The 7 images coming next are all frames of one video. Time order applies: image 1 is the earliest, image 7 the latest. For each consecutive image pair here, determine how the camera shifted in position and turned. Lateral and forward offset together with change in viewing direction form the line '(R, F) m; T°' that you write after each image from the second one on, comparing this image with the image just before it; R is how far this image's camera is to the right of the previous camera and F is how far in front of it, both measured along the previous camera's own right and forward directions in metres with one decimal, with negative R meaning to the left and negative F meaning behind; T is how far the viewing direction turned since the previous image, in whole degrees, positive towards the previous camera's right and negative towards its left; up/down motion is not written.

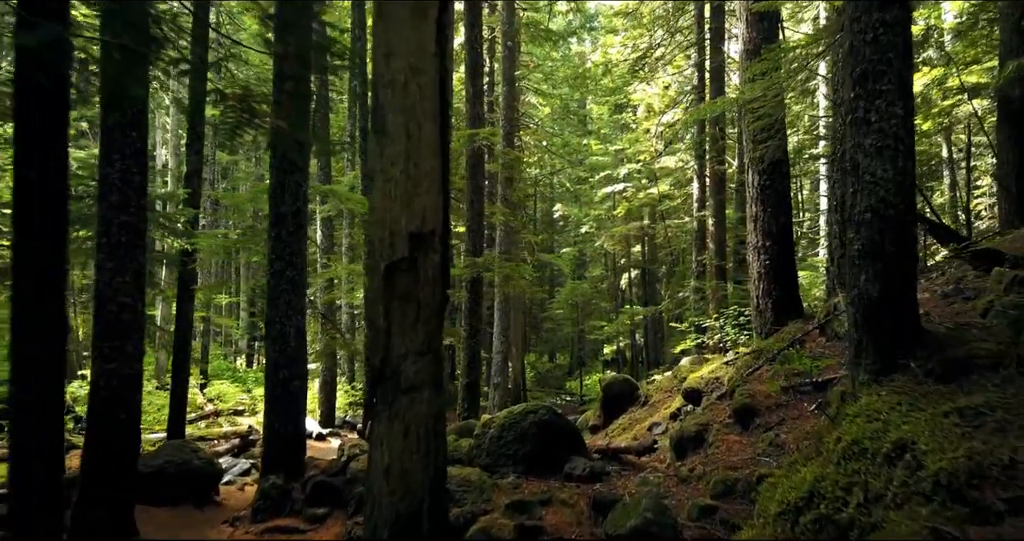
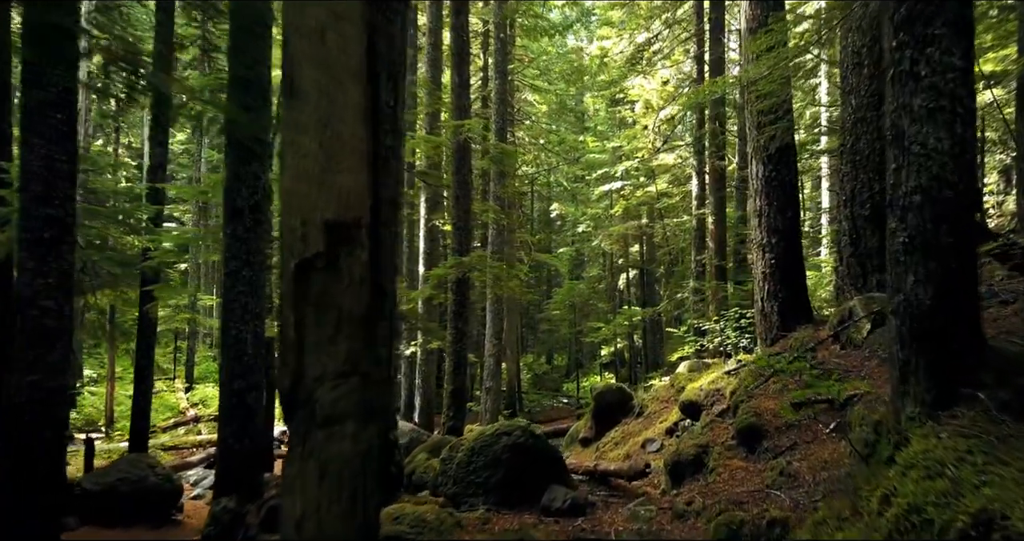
(+0.2, +0.6) m; 0°
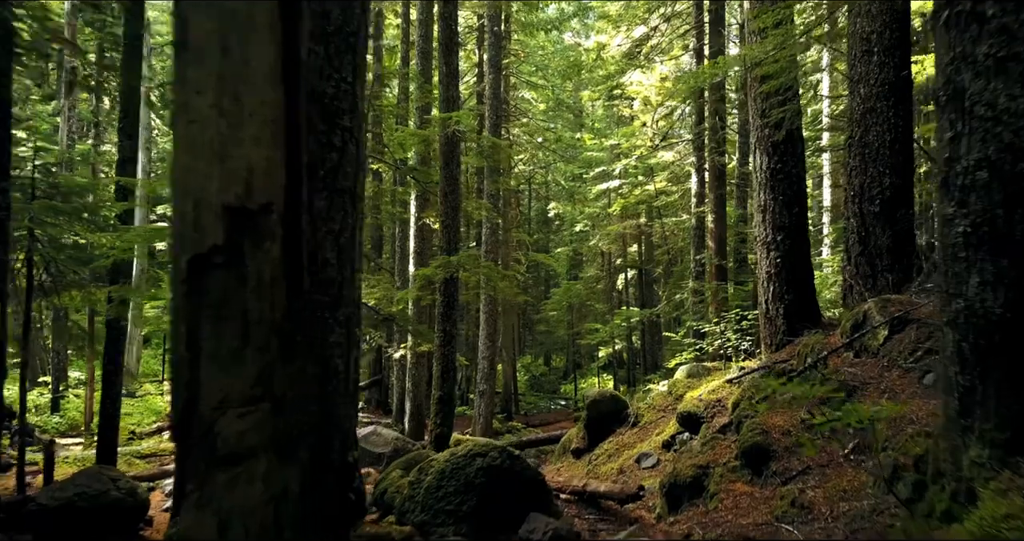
(+0.1, +0.5) m; 0°
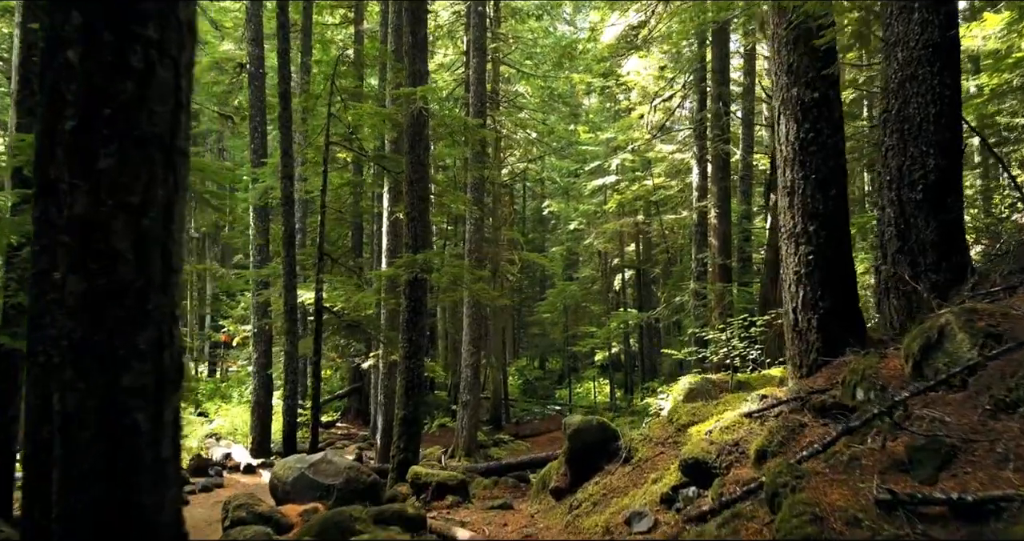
(+0.3, +1.4) m; 0°
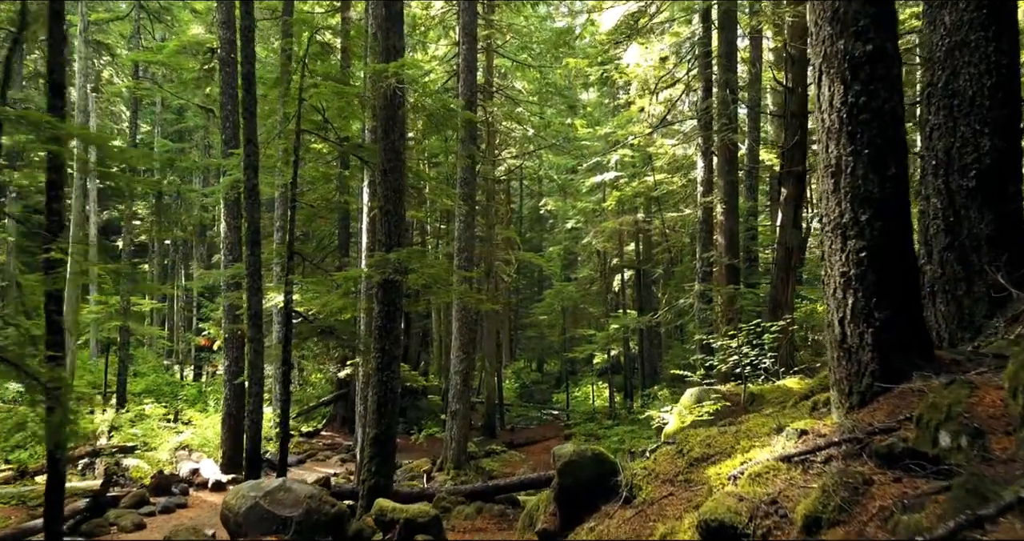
(+0.2, +1.0) m; 0°
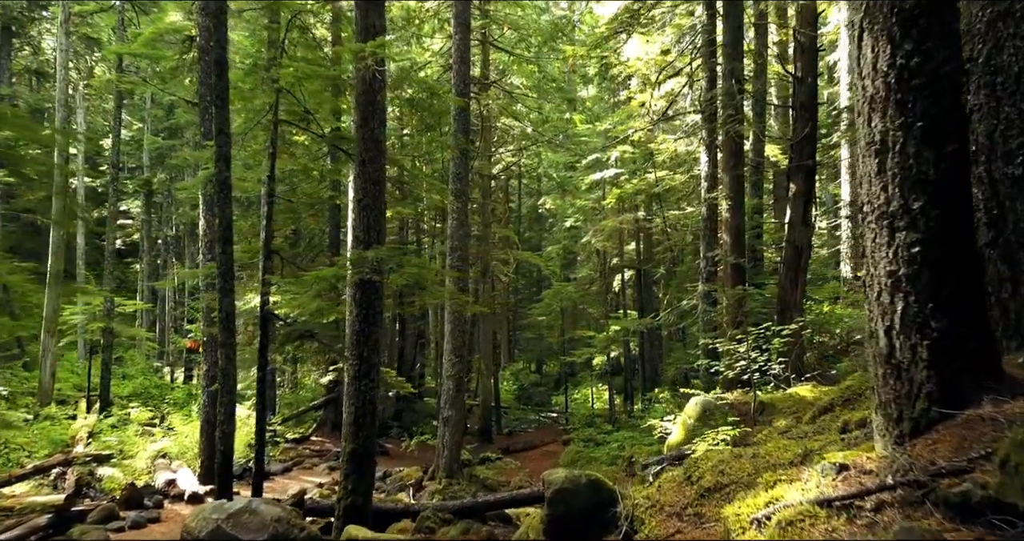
(+0.1, +0.7) m; 0°
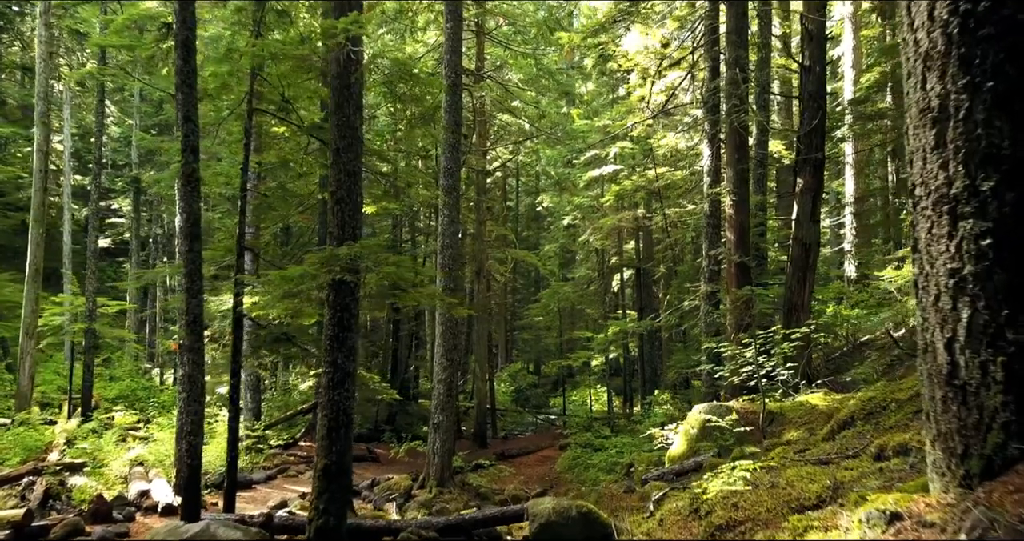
(+0.1, +0.6) m; 0°
